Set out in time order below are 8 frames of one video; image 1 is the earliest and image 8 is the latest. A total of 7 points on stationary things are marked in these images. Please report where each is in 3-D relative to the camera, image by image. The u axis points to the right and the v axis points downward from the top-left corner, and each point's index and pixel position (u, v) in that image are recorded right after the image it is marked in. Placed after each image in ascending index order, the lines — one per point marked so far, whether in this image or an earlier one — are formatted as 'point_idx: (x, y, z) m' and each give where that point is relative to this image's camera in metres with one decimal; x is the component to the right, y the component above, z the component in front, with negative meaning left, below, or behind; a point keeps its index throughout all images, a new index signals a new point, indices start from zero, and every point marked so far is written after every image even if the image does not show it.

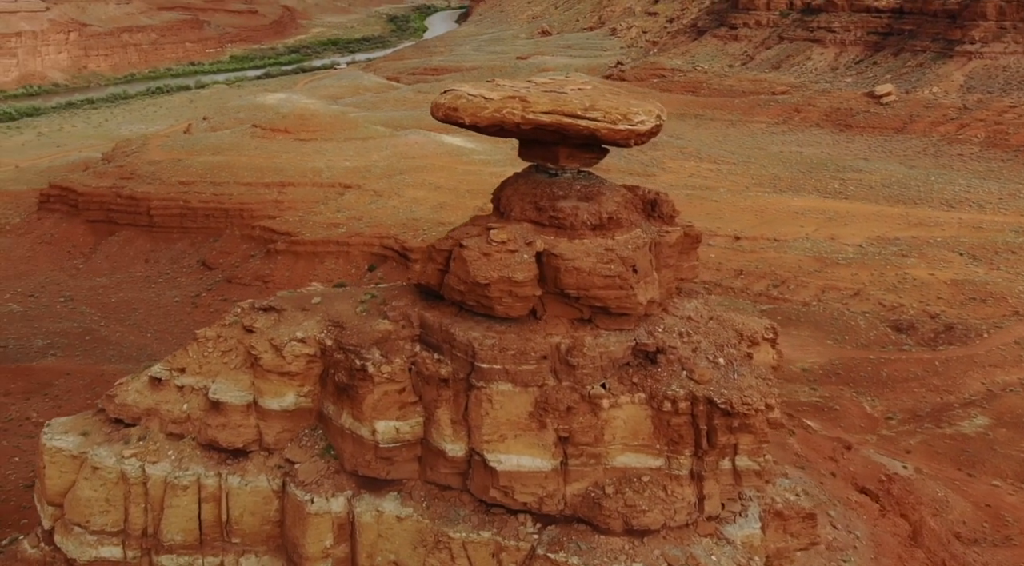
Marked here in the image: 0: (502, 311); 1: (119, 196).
0: (-0.1, -0.3, +7.3) m
1: (-9.4, +2.2, +19.8) m
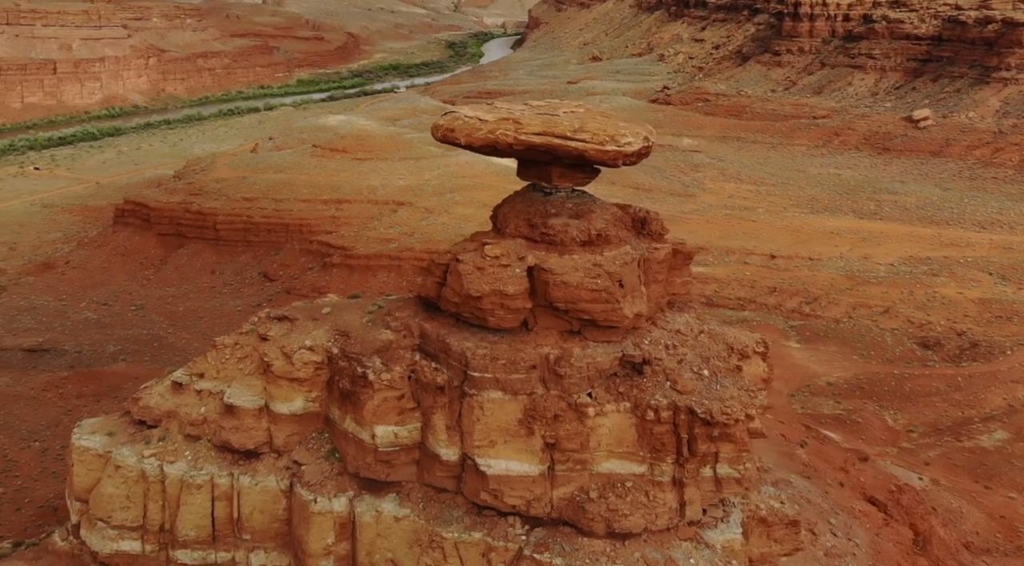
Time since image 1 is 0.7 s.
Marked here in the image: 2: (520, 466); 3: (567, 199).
0: (-0.2, -0.4, +7.7) m
1: (-8.3, +1.9, +21.0) m
2: (+0.1, -1.8, +7.6) m
3: (+0.5, +0.8, +8.1) m
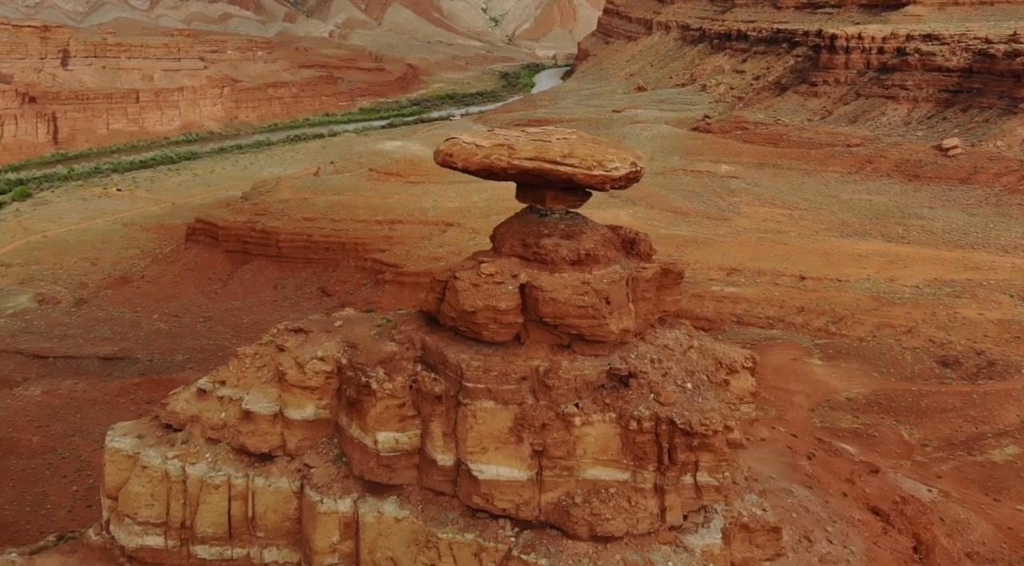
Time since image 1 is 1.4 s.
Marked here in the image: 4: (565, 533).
0: (-0.3, -0.6, +8.2) m
1: (-7.1, +1.5, +22.3) m
2: (0.0, -1.9, +8.1) m
3: (+0.5, +0.7, +8.6) m
4: (+0.5, -2.5, +8.1) m
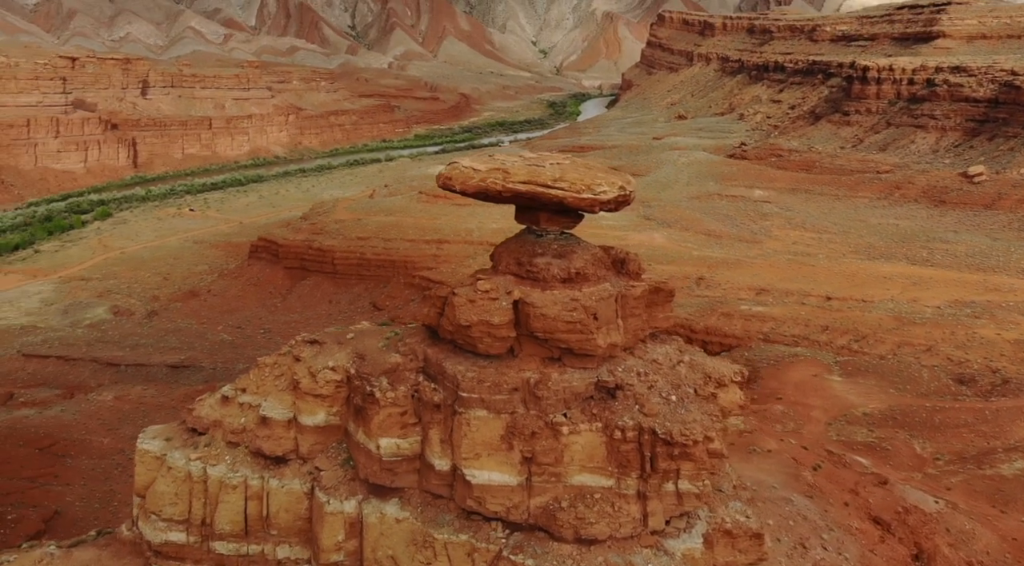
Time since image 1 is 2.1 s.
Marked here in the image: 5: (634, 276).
0: (-0.3, -0.7, +8.9) m
1: (-5.8, +1.0, +23.6) m
2: (-0.1, -2.1, +8.7) m
3: (+0.5, +0.5, +9.3) m
4: (+0.4, -2.7, +8.7) m
5: (+1.4, +0.1, +9.5) m
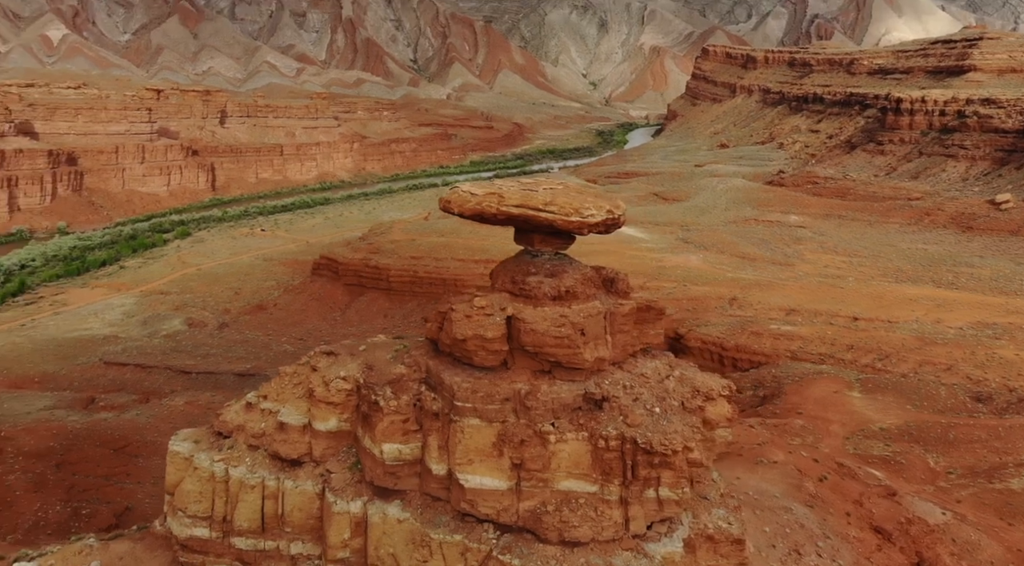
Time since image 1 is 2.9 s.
0: (-0.4, -0.9, +9.6) m
1: (-4.4, +0.4, +24.8) m
2: (-0.2, -2.2, +9.4) m
3: (+0.4, +0.3, +10.0) m
4: (+0.3, -2.9, +9.3) m
5: (+1.4, -0.1, +10.1) m
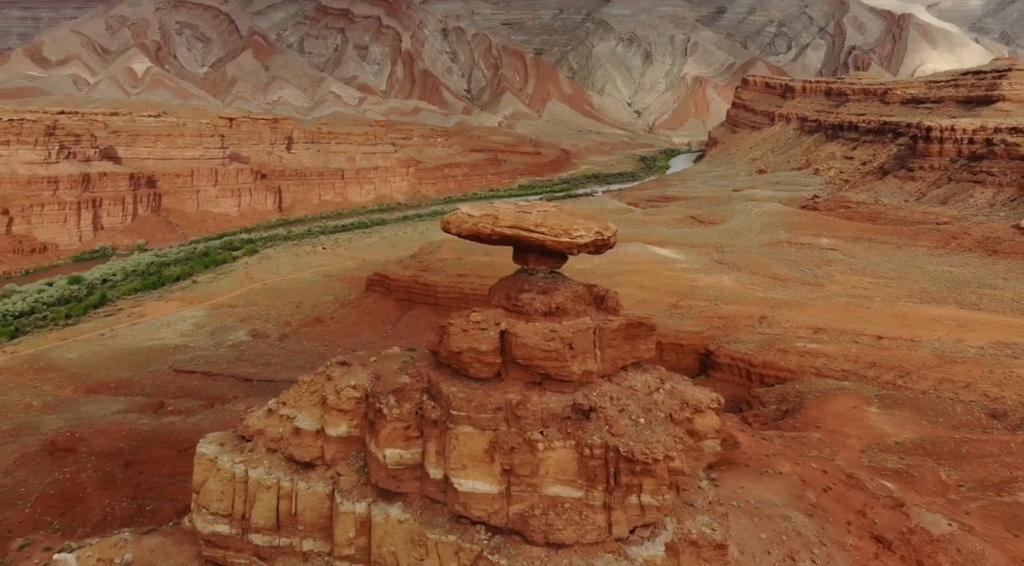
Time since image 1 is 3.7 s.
0: (-0.5, -1.1, +10.4) m
1: (-3.0, -0.2, +25.9) m
2: (-0.4, -2.4, +10.0) m
3: (+0.4, +0.1, +10.7) m
4: (+0.1, -3.0, +9.9) m
5: (+1.4, -0.4, +10.7) m
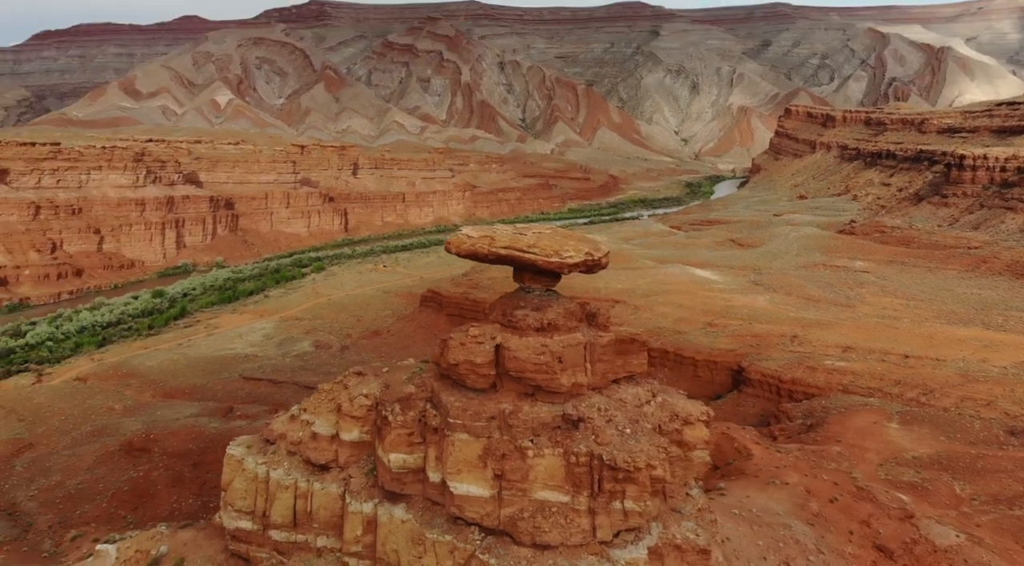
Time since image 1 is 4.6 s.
0: (-0.5, -1.3, +11.2) m
1: (-1.4, -0.8, +26.9) m
2: (-0.5, -2.6, +10.8) m
3: (+0.4, -0.2, +11.4) m
4: (0.0, -3.3, +10.6) m
5: (+1.3, -0.6, +11.4) m
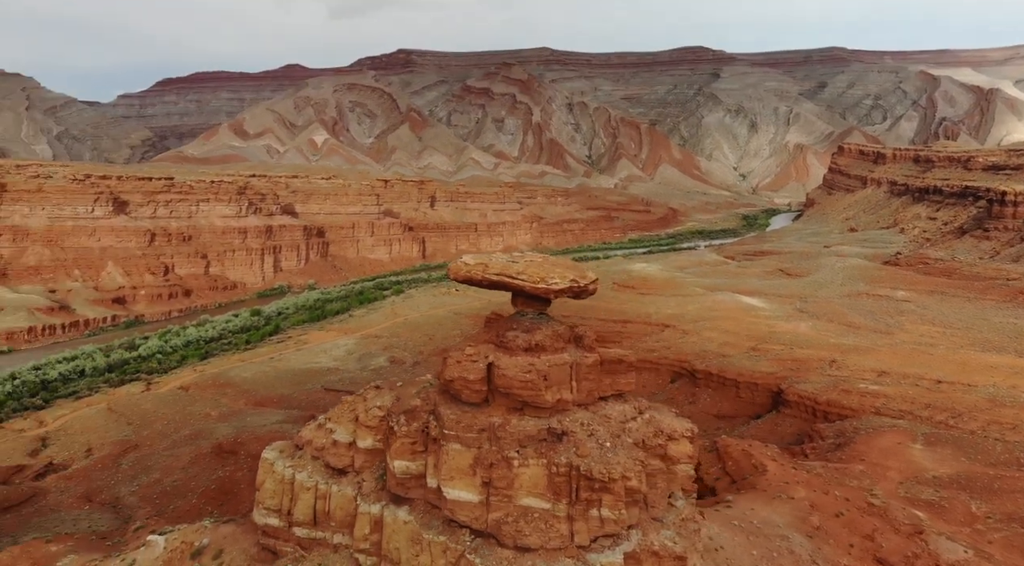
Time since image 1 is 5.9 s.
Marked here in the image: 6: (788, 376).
0: (-0.6, -1.6, +12.4) m
1: (+0.7, -1.8, +28.1) m
2: (-0.7, -3.0, +12.0) m
3: (+0.4, -0.5, +12.5) m
4: (-0.3, -3.6, +11.6) m
5: (+1.3, -1.0, +12.3) m
6: (+6.1, -2.4, +18.6) m
